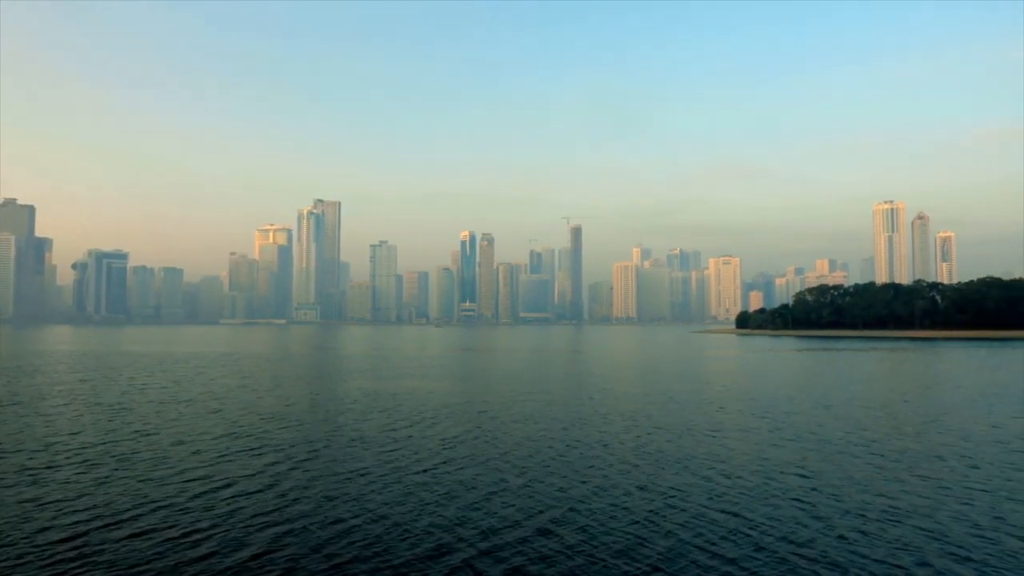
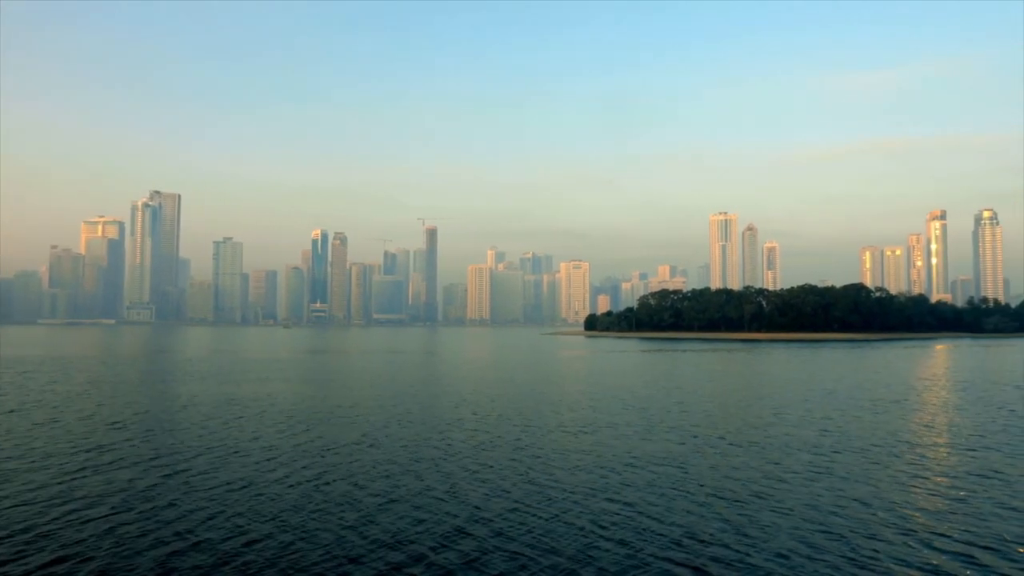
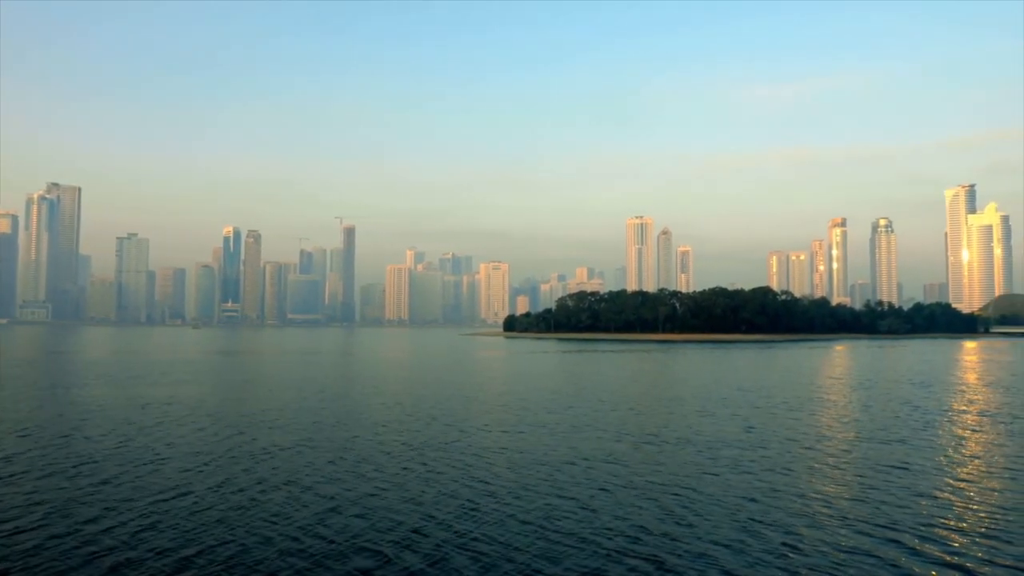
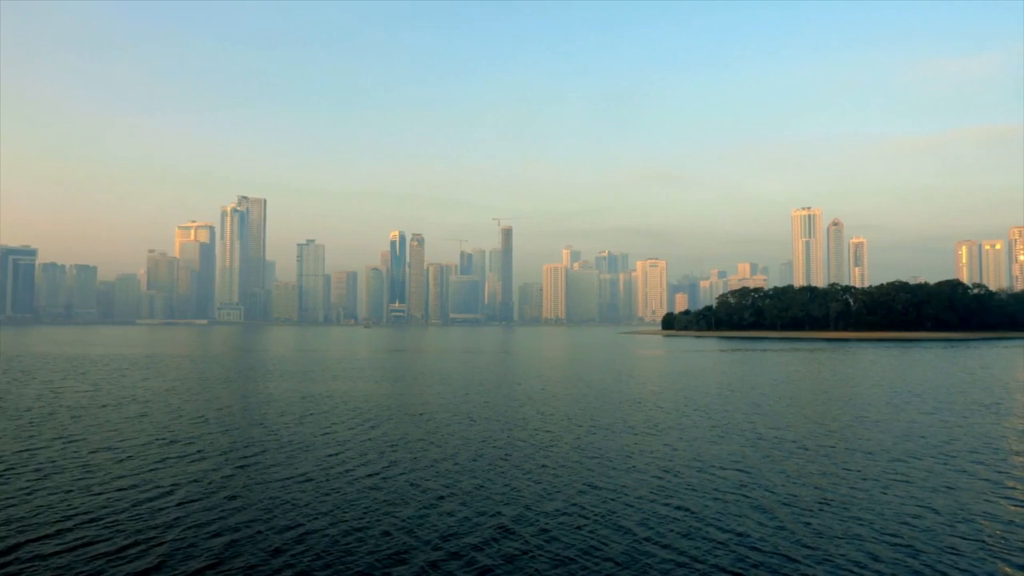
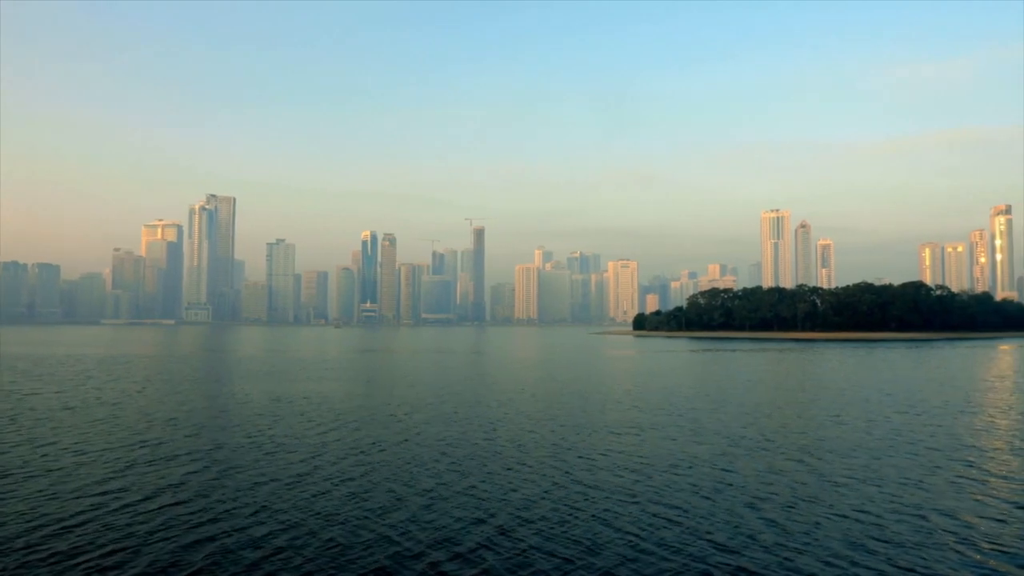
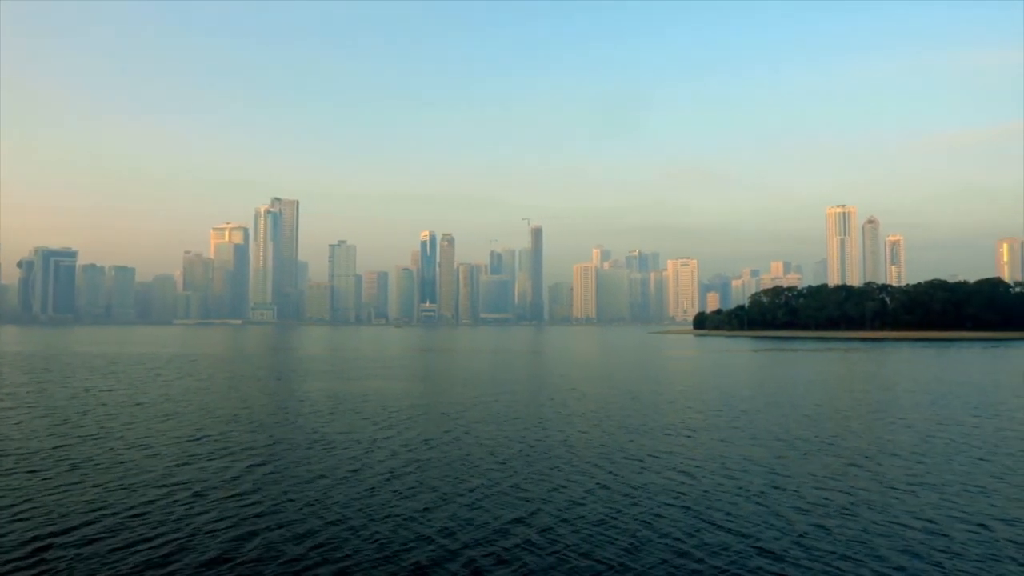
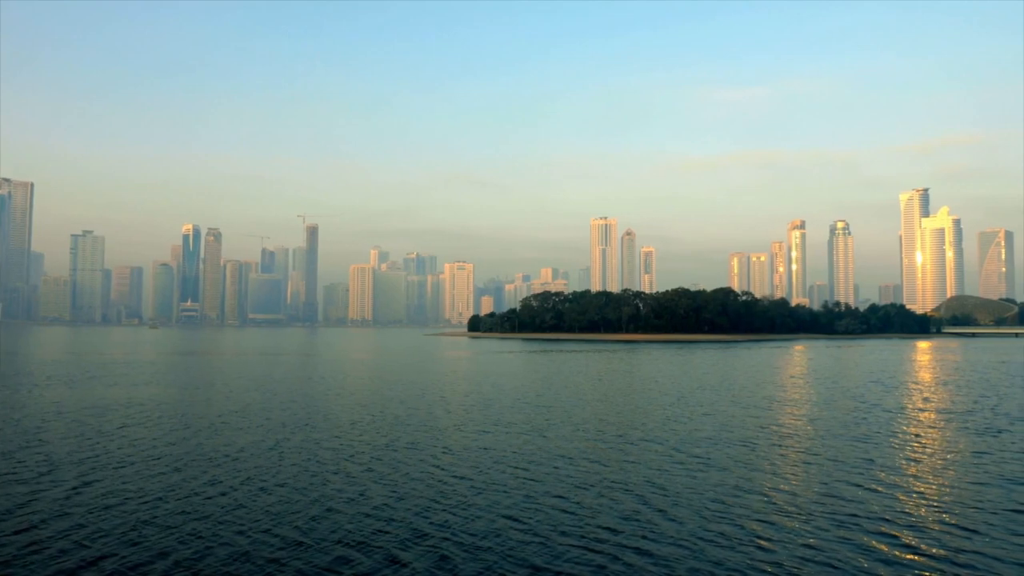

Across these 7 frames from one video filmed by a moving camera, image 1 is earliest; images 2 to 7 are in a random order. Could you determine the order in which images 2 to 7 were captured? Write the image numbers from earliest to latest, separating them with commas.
6, 4, 5, 2, 3, 7
